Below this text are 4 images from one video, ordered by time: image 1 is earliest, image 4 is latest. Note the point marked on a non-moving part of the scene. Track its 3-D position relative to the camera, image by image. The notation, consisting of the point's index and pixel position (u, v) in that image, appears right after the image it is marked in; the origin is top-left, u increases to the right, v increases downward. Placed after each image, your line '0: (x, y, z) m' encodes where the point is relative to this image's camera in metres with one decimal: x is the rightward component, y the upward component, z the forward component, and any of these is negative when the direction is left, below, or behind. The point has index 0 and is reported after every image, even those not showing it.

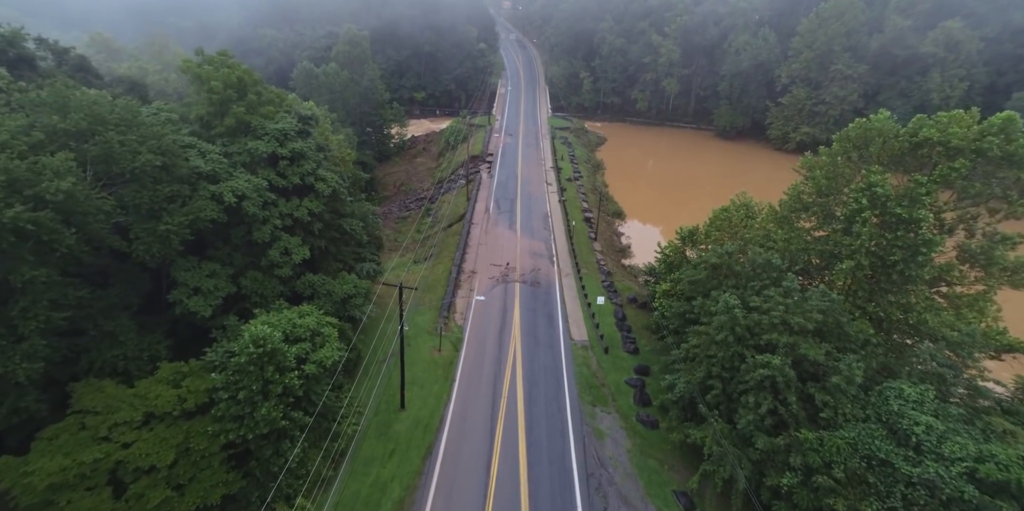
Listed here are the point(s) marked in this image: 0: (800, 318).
0: (+10.5, -2.3, +18.8) m
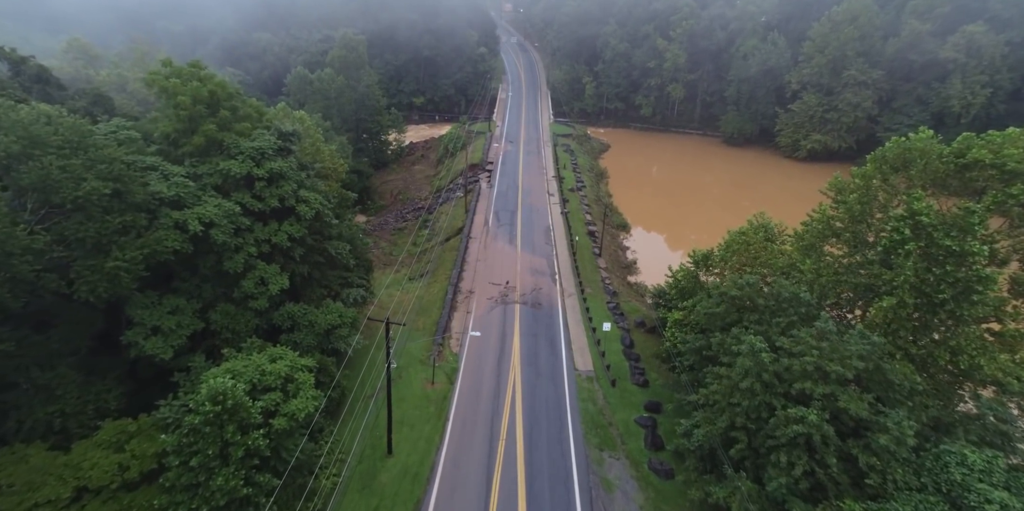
0: (+10.5, -3.5, +16.5) m
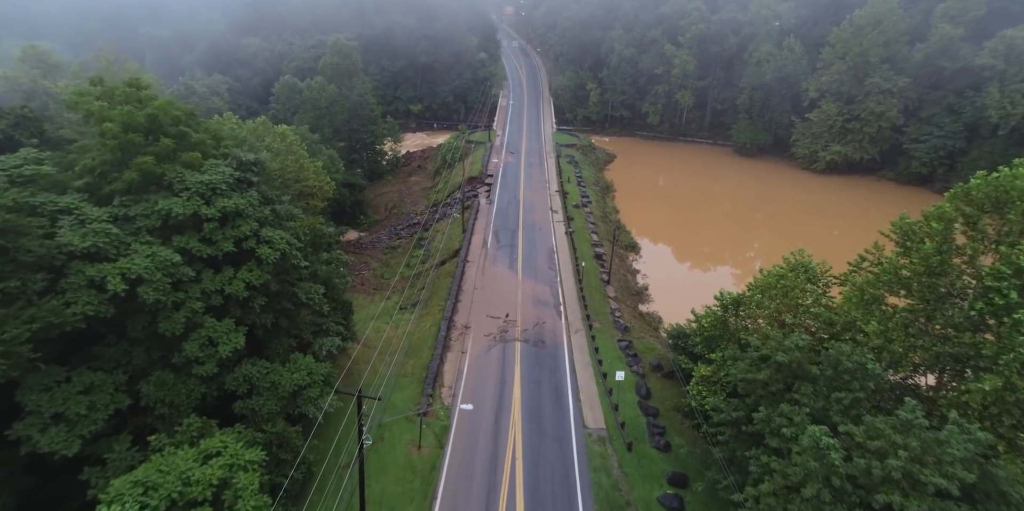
0: (+10.4, -5.4, +12.7) m
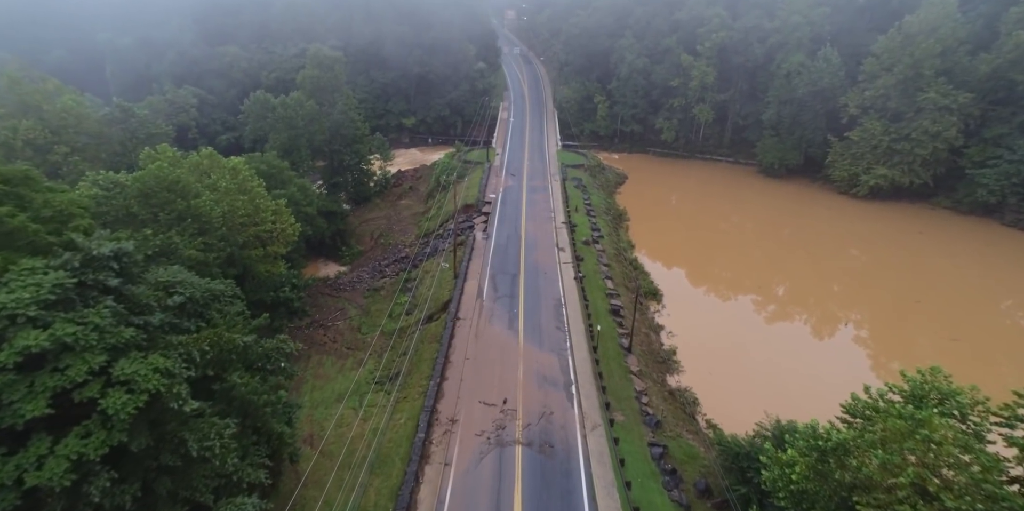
0: (+10.3, -9.0, +5.2) m
